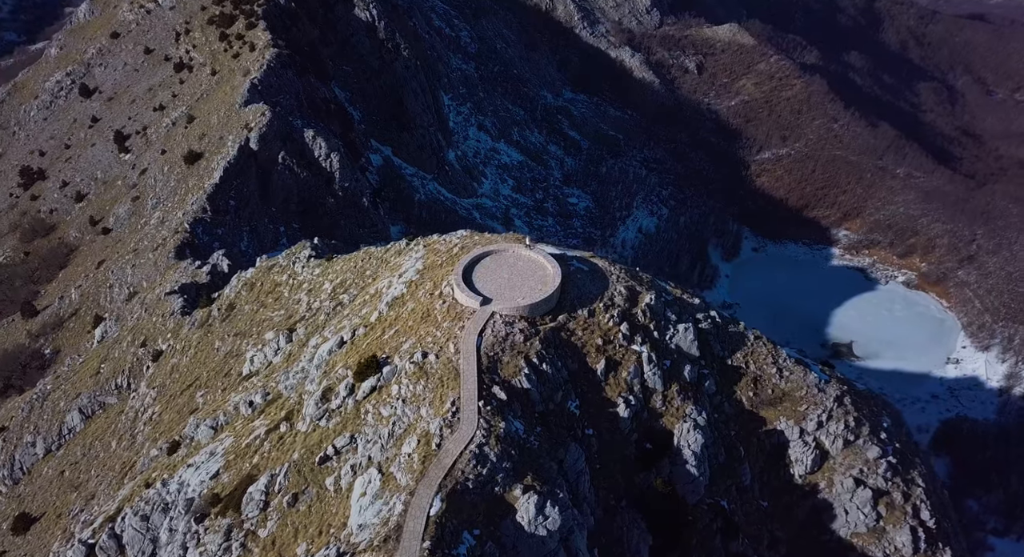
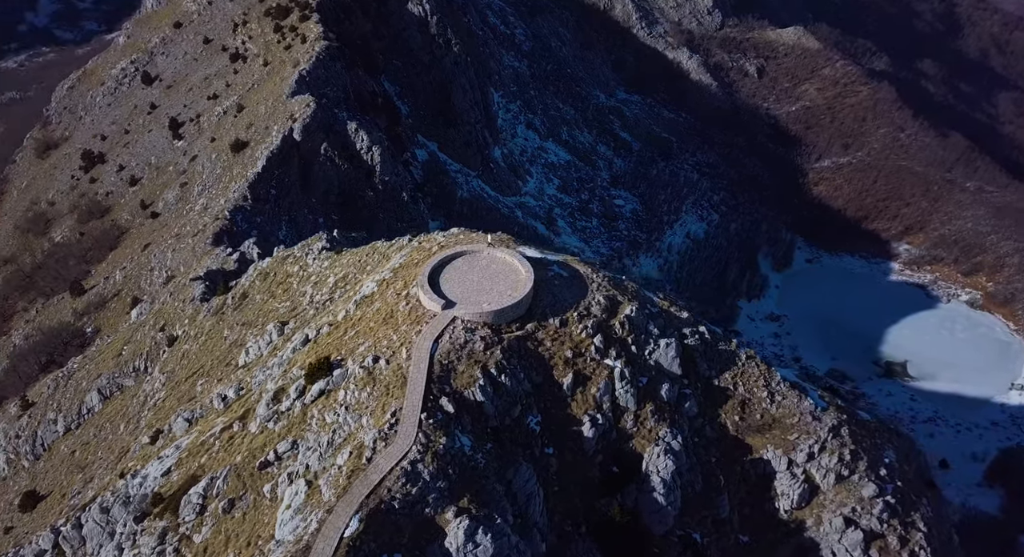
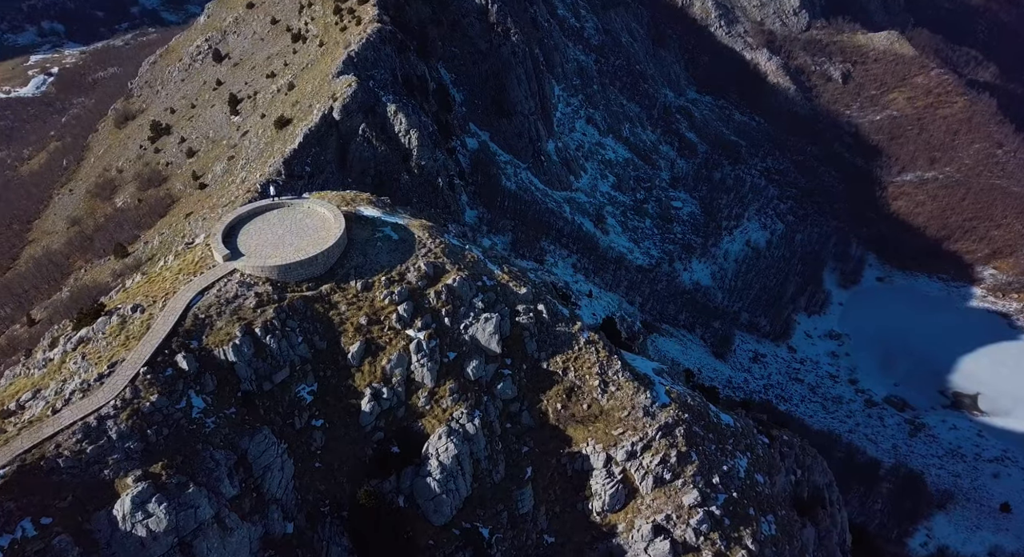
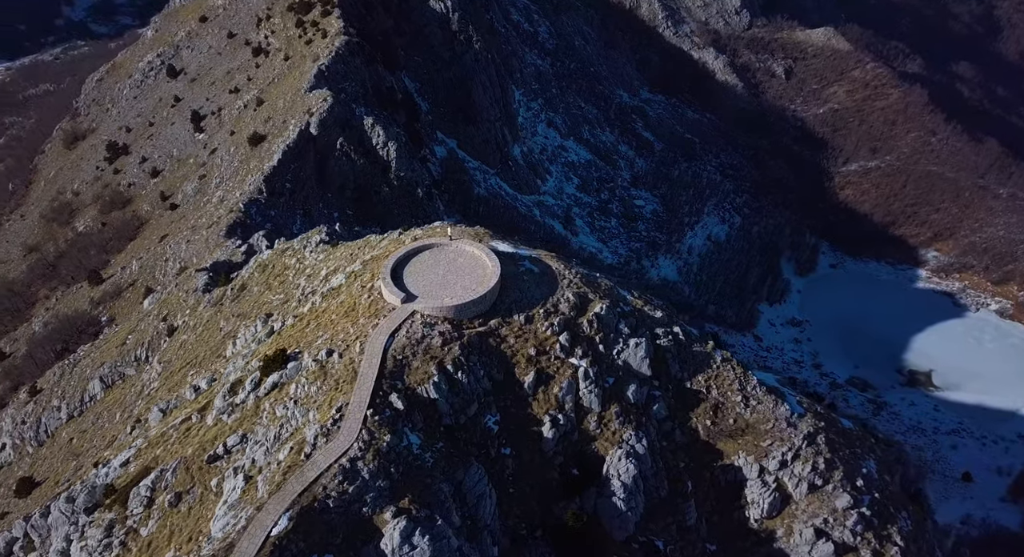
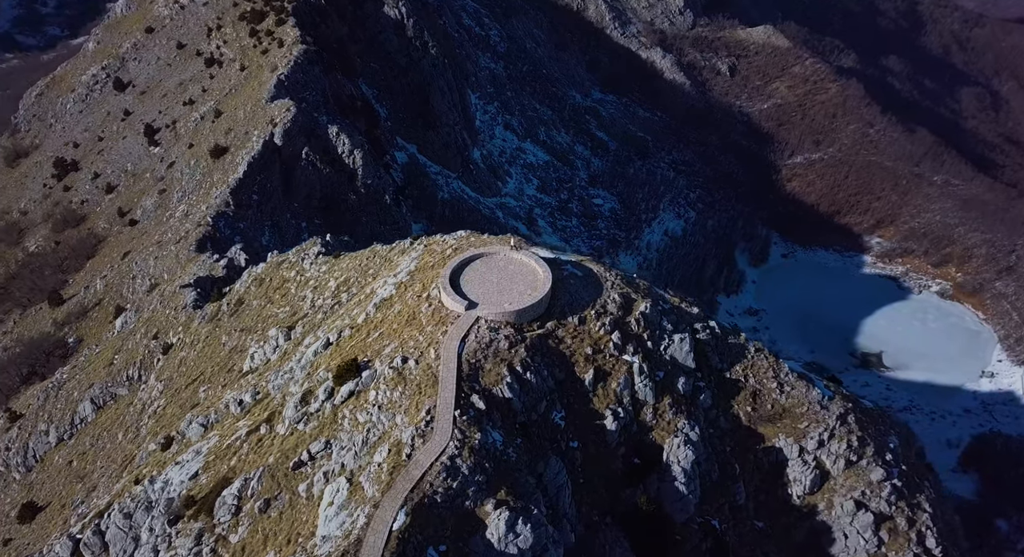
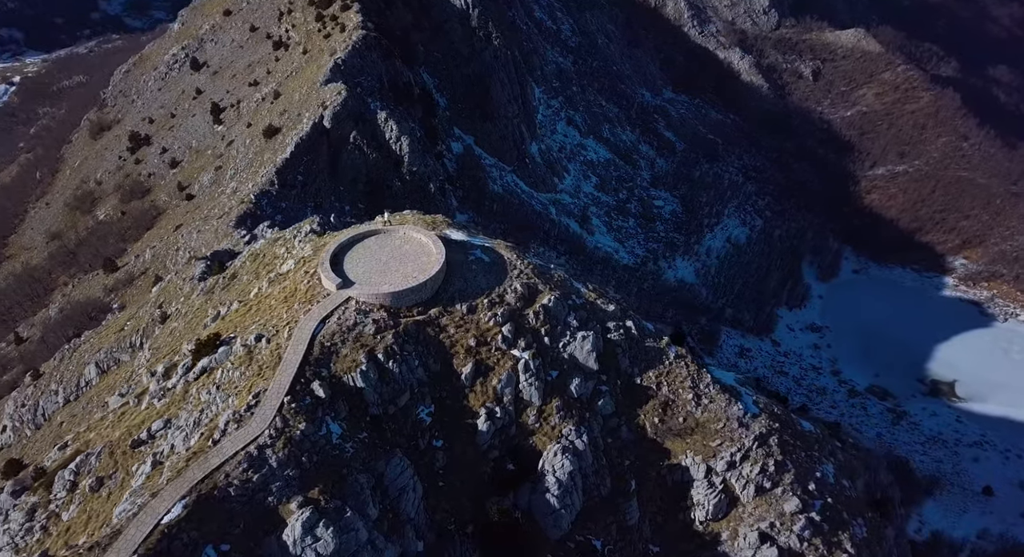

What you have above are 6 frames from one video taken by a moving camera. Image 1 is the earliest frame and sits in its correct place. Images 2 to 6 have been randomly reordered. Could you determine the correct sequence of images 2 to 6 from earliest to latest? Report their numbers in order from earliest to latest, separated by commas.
5, 2, 4, 6, 3
